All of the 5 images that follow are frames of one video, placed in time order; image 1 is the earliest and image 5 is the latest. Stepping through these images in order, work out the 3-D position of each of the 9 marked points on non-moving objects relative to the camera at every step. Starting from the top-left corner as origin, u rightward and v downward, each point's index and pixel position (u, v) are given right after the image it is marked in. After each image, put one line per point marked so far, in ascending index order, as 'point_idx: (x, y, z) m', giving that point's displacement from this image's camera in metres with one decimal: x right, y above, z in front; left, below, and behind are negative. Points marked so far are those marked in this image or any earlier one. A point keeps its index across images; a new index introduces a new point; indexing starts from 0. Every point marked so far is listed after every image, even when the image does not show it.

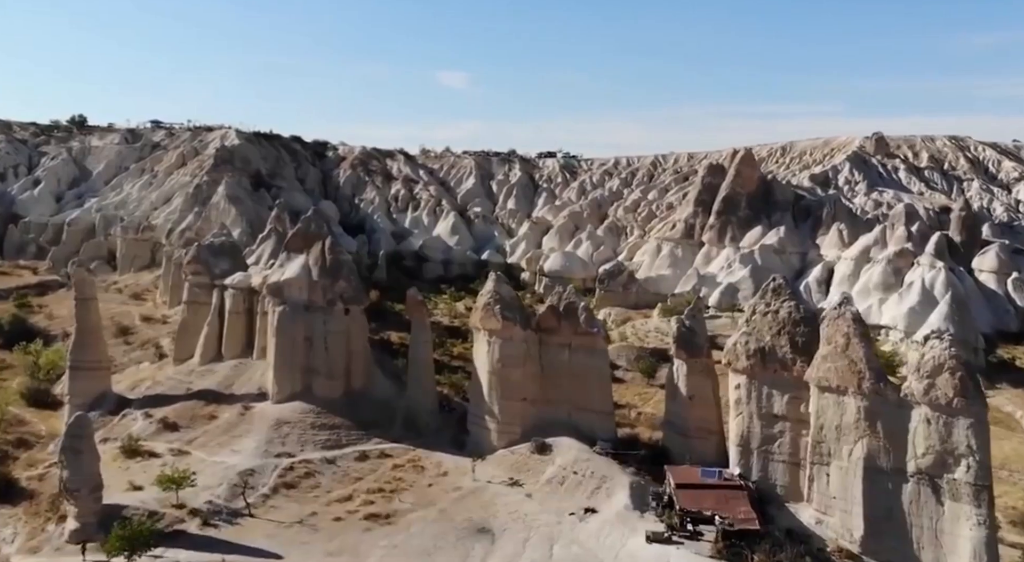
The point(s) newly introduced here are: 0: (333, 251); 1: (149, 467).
0: (-3.7, +0.6, +19.7) m
1: (-6.6, -3.4, +17.4) m
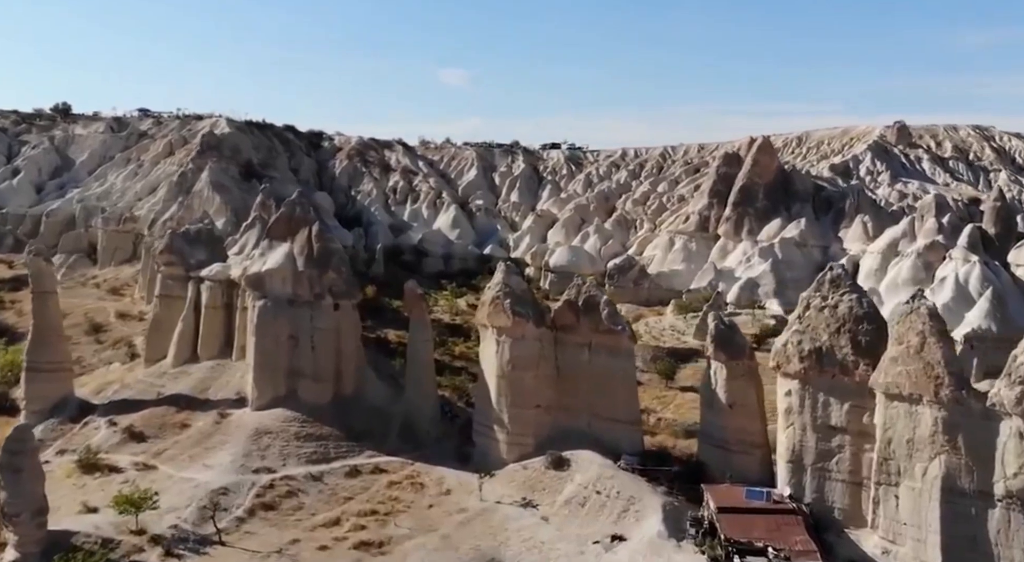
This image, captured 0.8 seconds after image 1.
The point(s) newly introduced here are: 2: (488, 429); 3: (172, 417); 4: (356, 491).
0: (-3.5, +0.8, +17.5) m
1: (-6.4, -3.3, +15.1) m
2: (-0.4, -2.5, +16.0) m
3: (-6.2, -2.5, +17.3) m
4: (-2.5, -3.3, +14.9) m
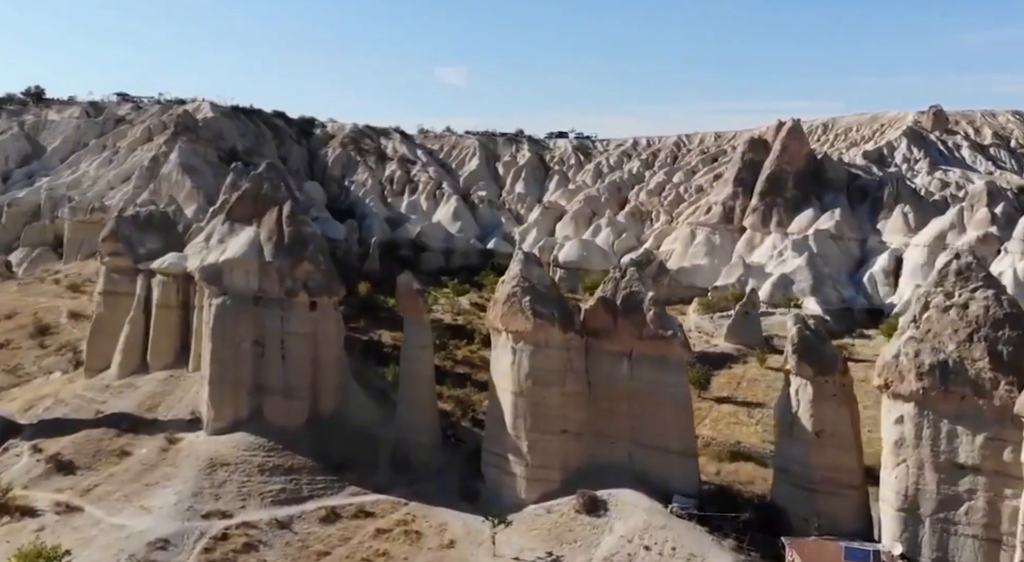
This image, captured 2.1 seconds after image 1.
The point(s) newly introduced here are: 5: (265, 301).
0: (-3.3, +0.9, +14.2) m
1: (-6.2, -3.2, +11.8) m
2: (-0.1, -2.4, +12.7) m
3: (-5.9, -2.4, +14.0) m
4: (-2.2, -3.2, +11.6) m
5: (-3.6, -0.3, +13.7) m
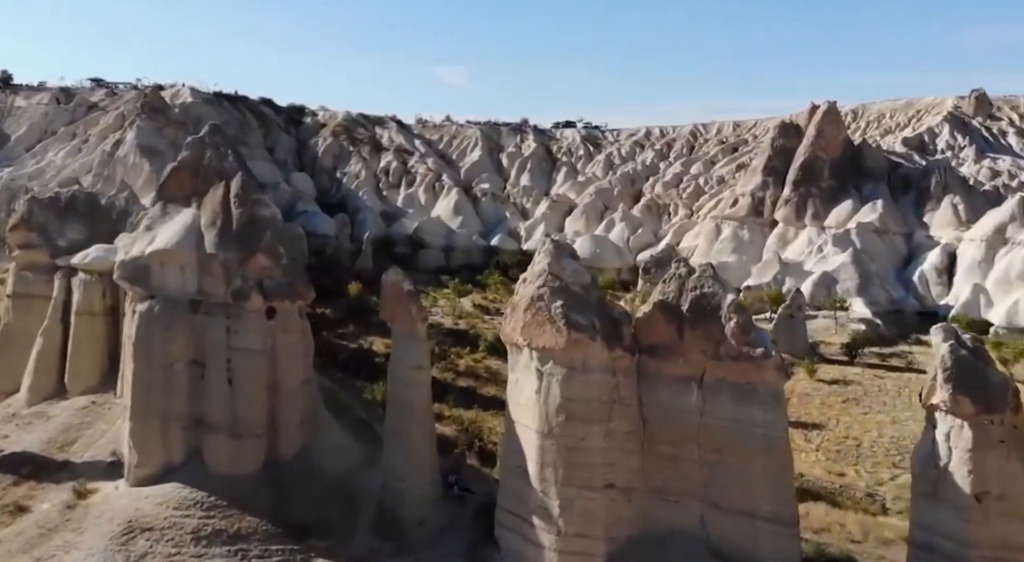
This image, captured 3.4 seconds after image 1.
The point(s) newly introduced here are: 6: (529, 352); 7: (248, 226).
0: (-3.0, +0.9, +10.8) m
1: (-5.9, -3.1, +8.4) m
2: (+0.1, -2.4, +9.3) m
3: (-5.7, -2.4, +10.6) m
4: (-1.9, -3.2, +8.2) m
5: (-3.3, -0.3, +10.3) m
6: (+0.2, -0.7, +9.3) m
7: (-2.9, +0.6, +10.6) m
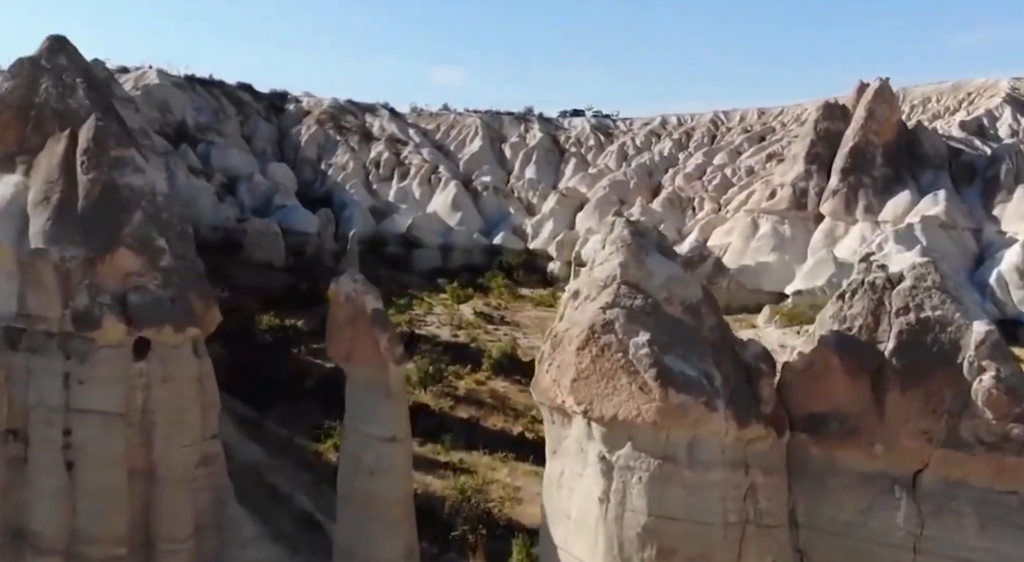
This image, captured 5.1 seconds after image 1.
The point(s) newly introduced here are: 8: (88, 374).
0: (-2.8, +0.8, +6.6) m
1: (-5.7, -3.2, +4.2) m
2: (+0.3, -2.5, +5.1) m
3: (-5.4, -2.5, +6.4) m
4: (-1.7, -3.3, +4.0) m
5: (-3.1, -0.4, +6.1) m
6: (+0.4, -0.8, +5.1) m
7: (-2.7, +0.5, +6.4) m
8: (-2.7, -0.6, +6.0) m
